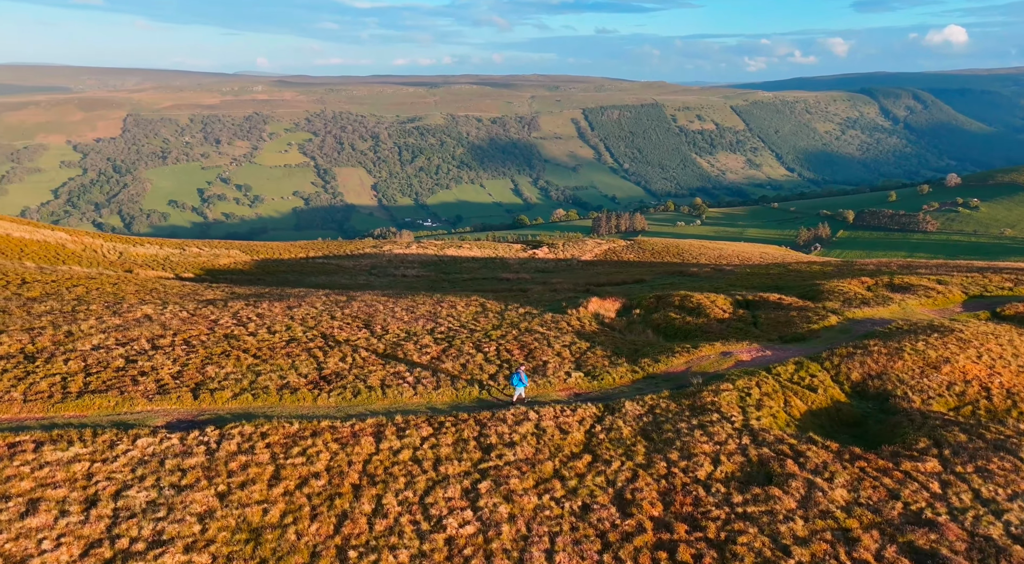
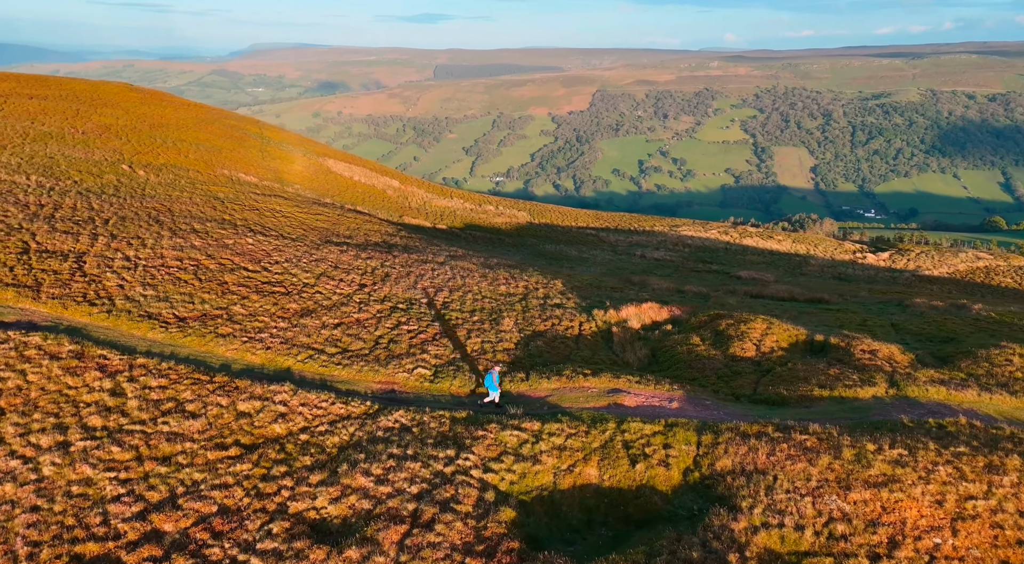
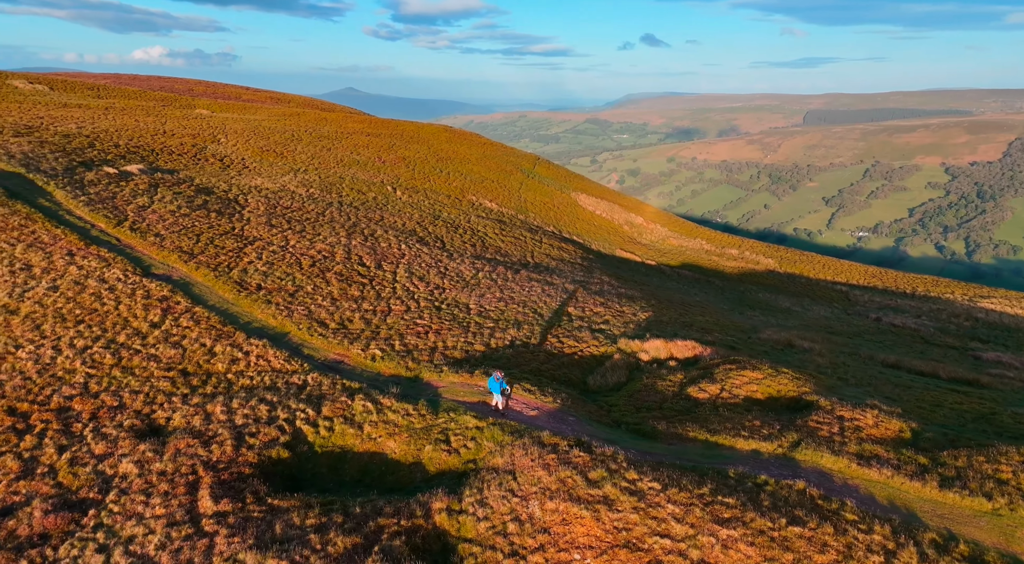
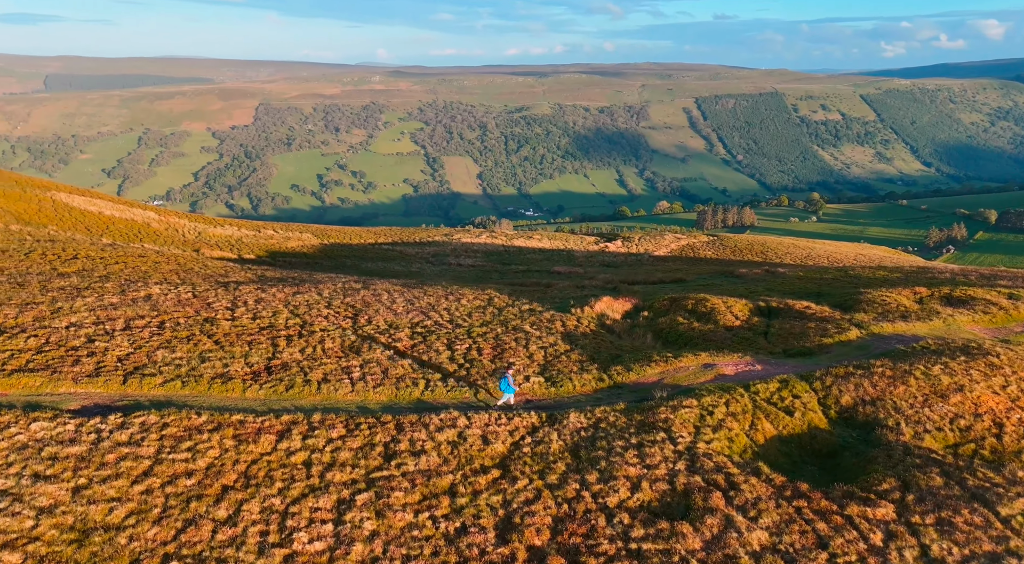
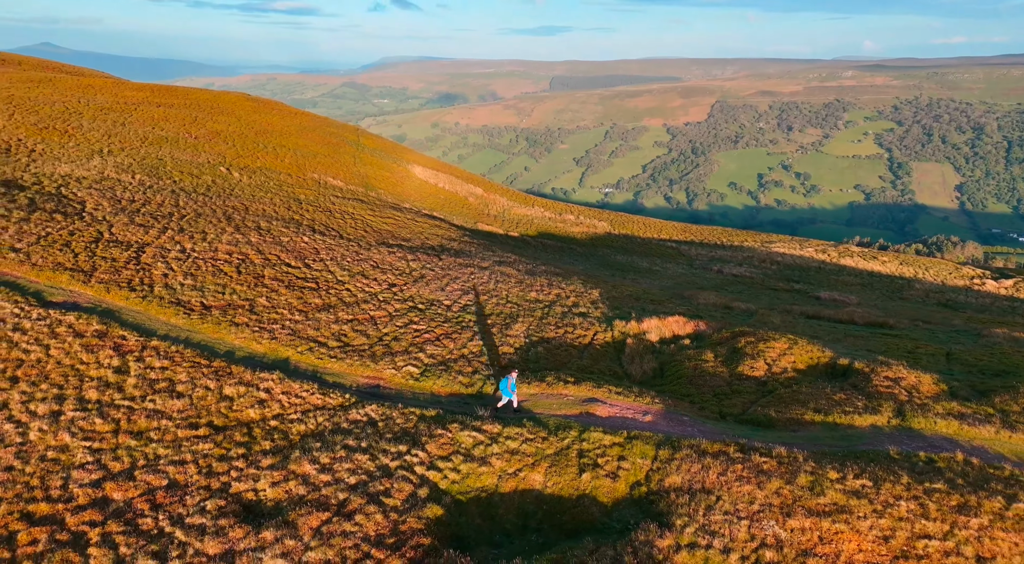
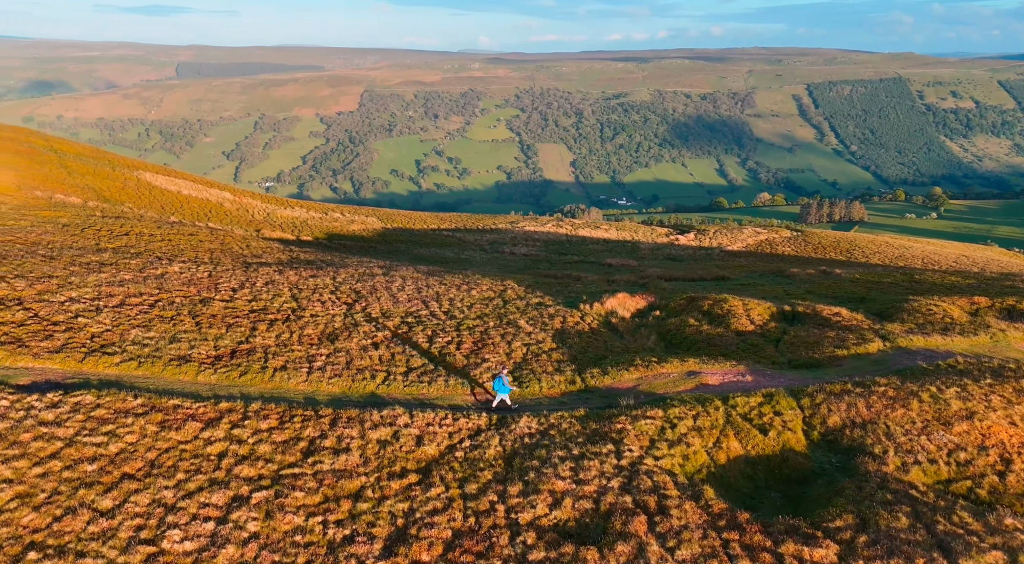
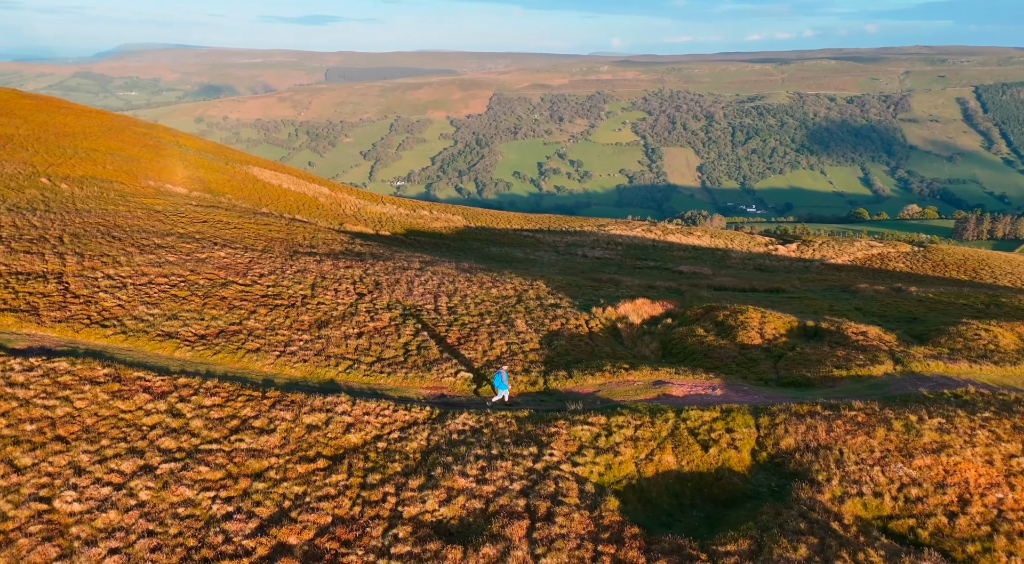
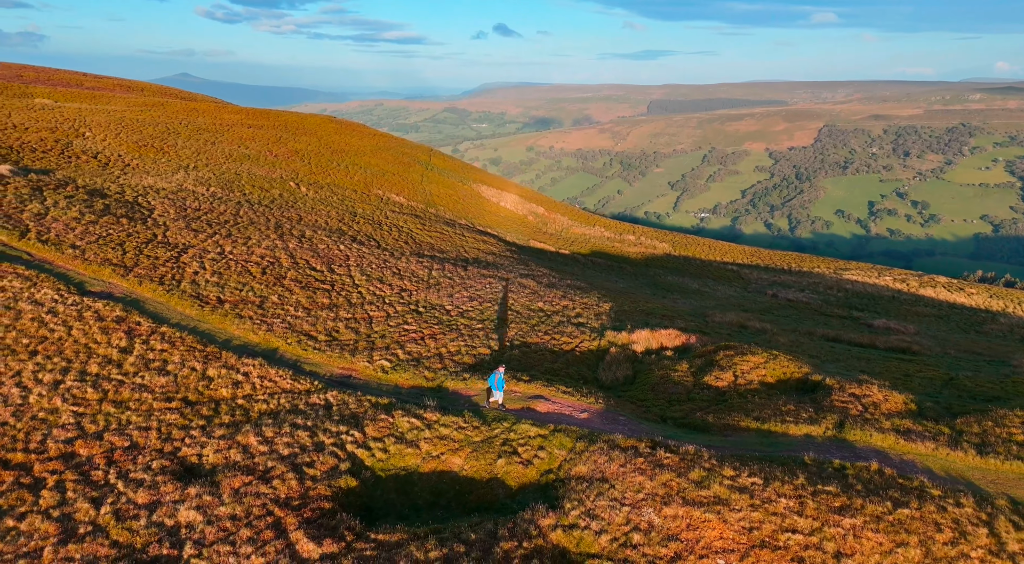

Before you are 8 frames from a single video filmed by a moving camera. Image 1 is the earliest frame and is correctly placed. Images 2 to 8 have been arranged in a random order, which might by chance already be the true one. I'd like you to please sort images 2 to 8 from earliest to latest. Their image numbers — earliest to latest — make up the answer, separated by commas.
4, 6, 7, 2, 5, 8, 3
